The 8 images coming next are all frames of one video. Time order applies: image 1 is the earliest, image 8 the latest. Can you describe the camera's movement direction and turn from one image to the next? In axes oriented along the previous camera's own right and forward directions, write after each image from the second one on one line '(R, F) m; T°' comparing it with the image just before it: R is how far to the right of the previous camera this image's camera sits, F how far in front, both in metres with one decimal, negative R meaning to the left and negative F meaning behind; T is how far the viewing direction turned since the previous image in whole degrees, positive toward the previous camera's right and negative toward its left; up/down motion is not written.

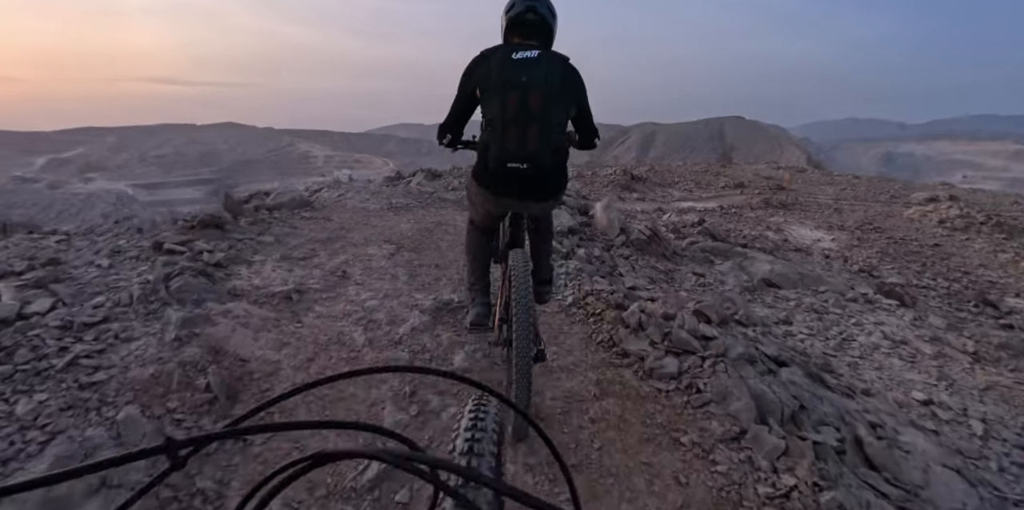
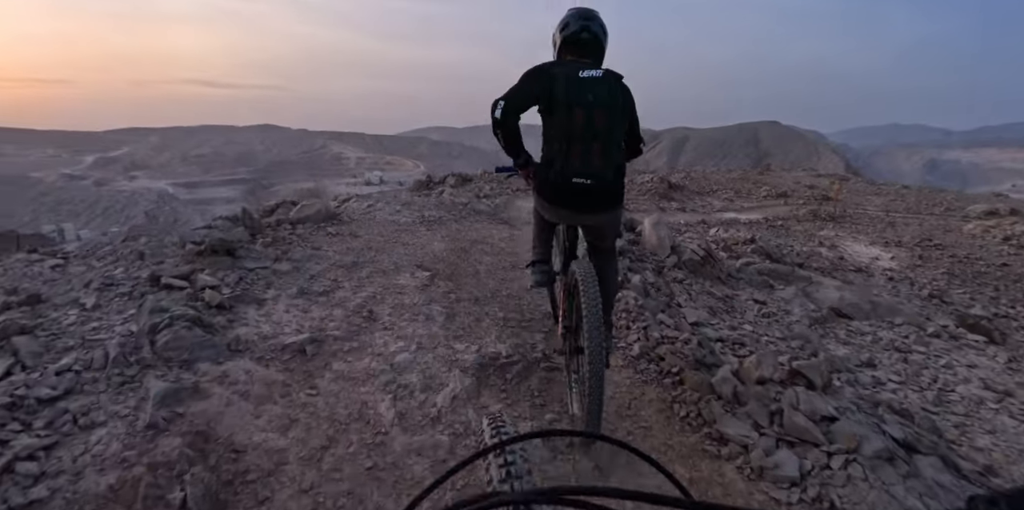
(-0.2, +0.5) m; -3°
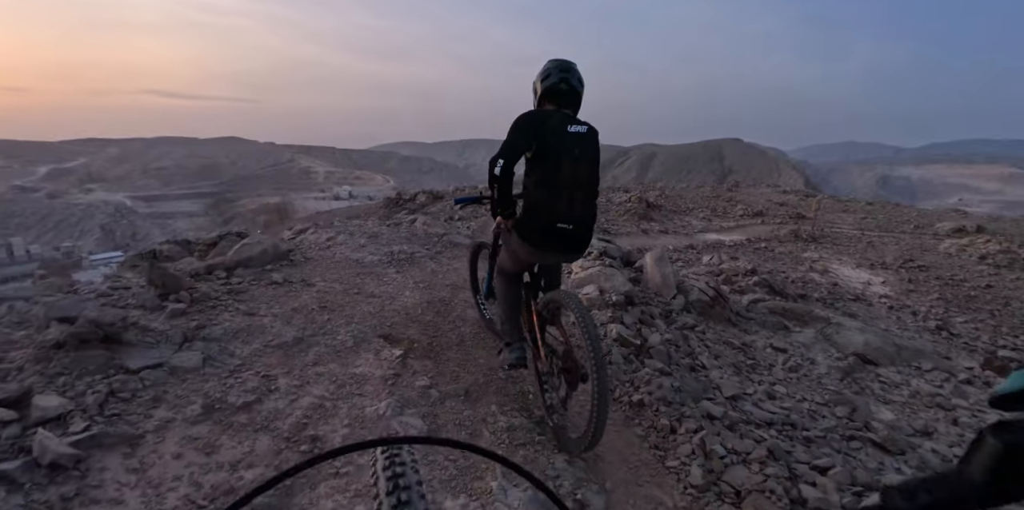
(-0.2, +0.9) m; +3°
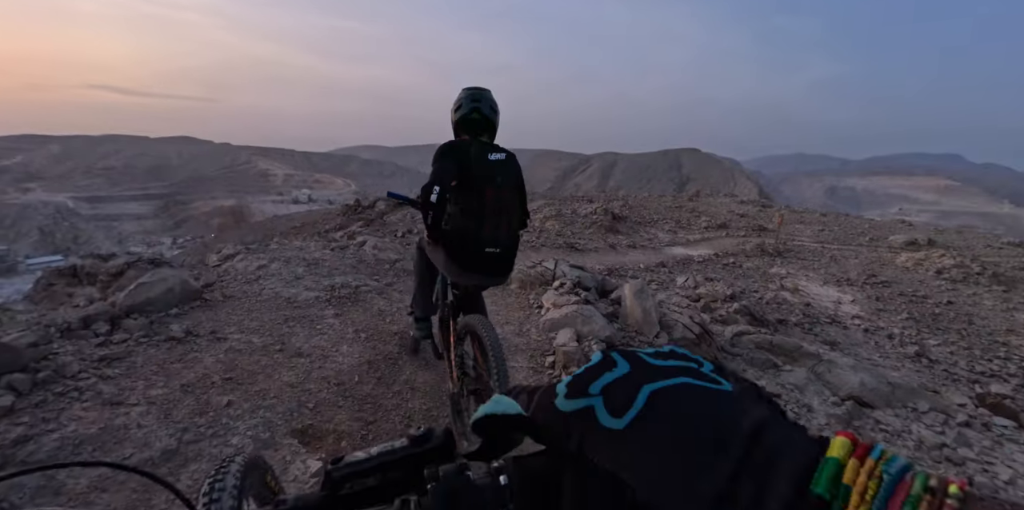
(0.0, +0.7) m; +4°
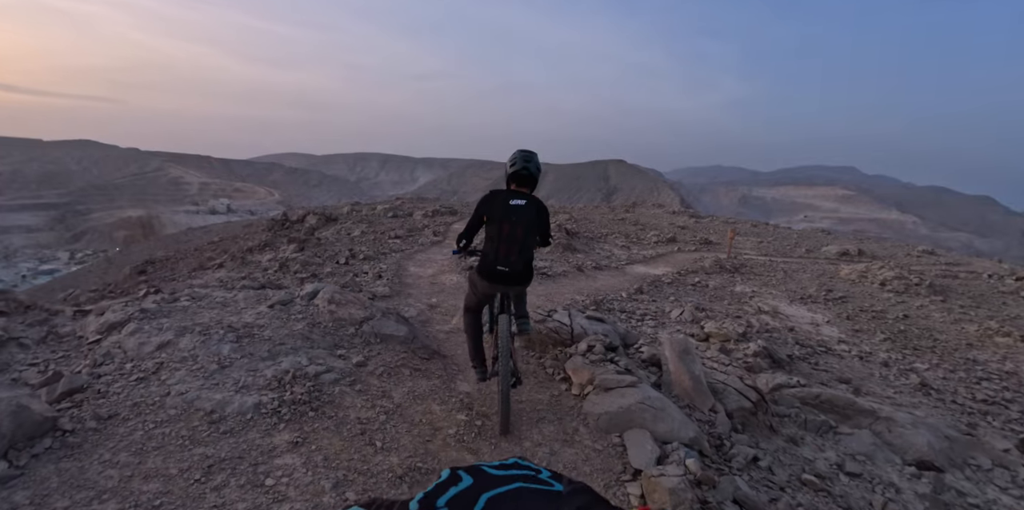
(-0.6, +1.3) m; +8°
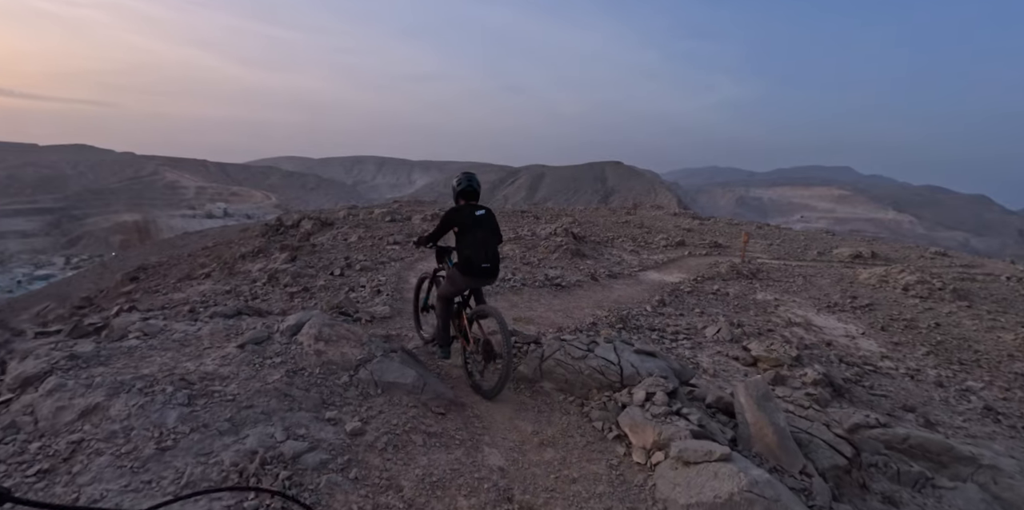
(-0.3, +0.9) m; 0°
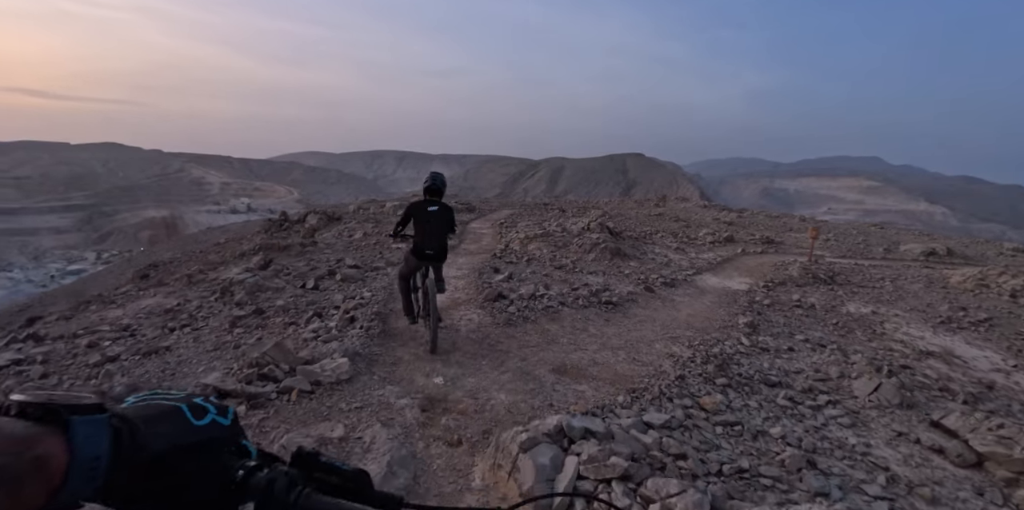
(-0.2, +2.4) m; -2°
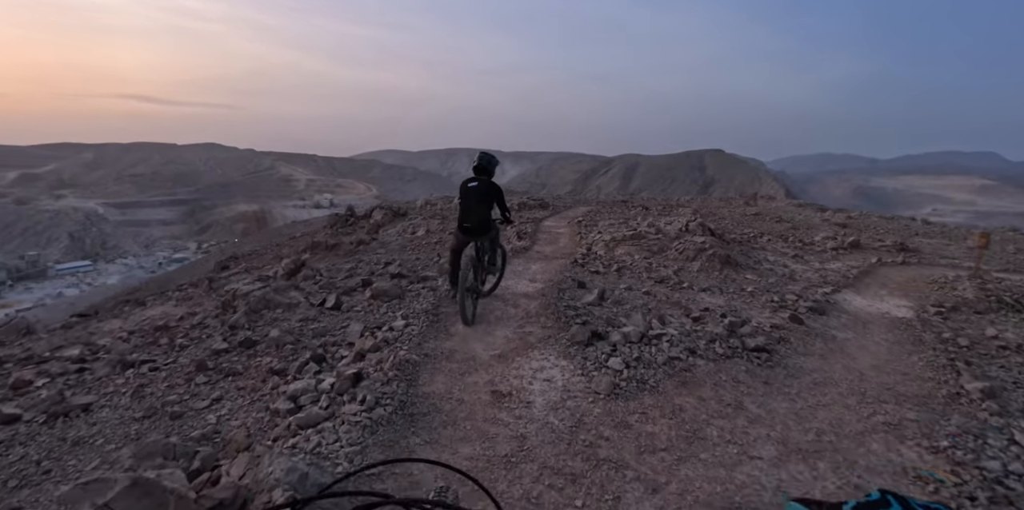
(-0.3, +2.0) m; -8°
